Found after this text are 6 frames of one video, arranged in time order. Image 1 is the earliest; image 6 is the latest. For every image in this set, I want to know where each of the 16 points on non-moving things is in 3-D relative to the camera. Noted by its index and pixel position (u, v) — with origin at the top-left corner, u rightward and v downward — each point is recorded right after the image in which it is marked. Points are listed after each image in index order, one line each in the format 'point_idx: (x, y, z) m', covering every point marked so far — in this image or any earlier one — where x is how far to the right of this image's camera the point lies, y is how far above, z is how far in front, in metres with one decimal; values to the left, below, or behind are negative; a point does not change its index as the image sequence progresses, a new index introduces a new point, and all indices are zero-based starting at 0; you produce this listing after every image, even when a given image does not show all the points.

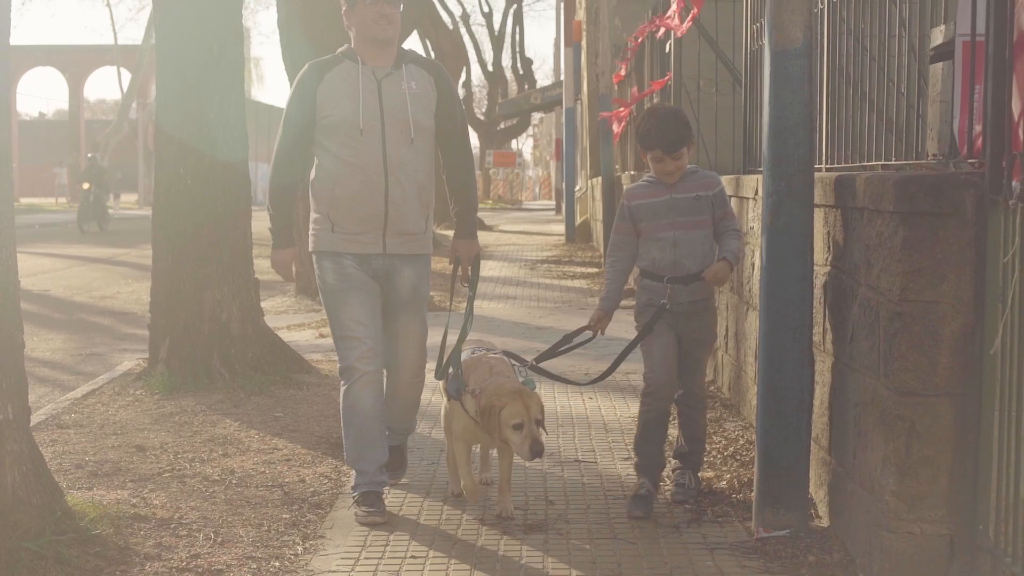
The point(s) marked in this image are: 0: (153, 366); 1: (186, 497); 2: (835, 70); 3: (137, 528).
0: (-2.2, -0.5, +8.0) m
1: (-1.3, -0.8, +5.2) m
2: (+1.4, +0.9, +5.4) m
3: (-1.4, -0.9, +4.7) m
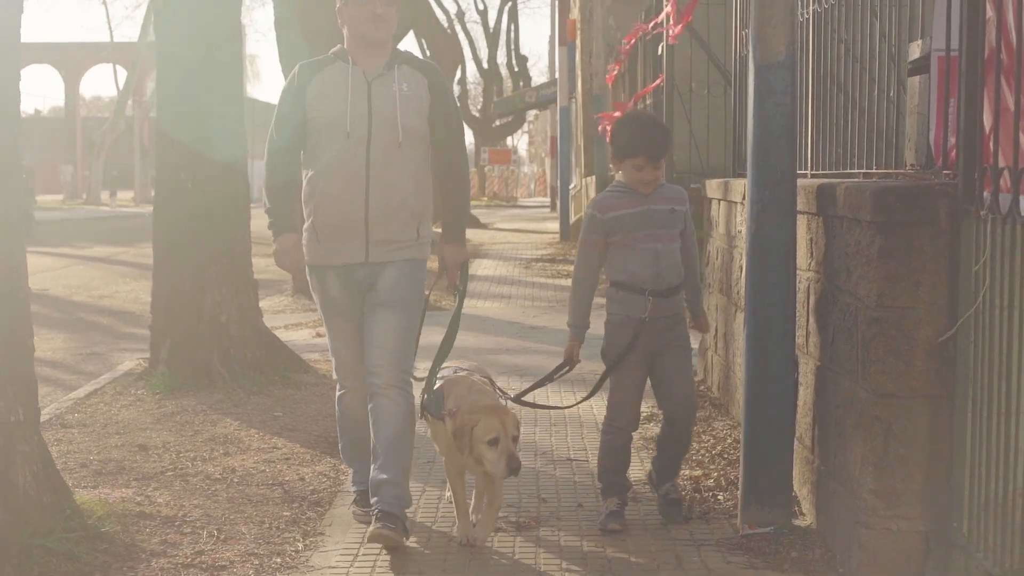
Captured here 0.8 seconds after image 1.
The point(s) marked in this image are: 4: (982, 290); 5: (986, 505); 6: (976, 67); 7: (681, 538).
0: (-2.2, -0.5, +8.1) m
1: (-1.3, -0.9, +5.4) m
2: (+1.3, +0.9, +5.5) m
3: (-1.4, -0.9, +4.8) m
4: (+1.4, 0.0, +3.7) m
5: (+1.4, -0.6, +3.8) m
6: (+1.4, +0.7, +3.8) m
7: (+0.6, -0.9, +4.8) m
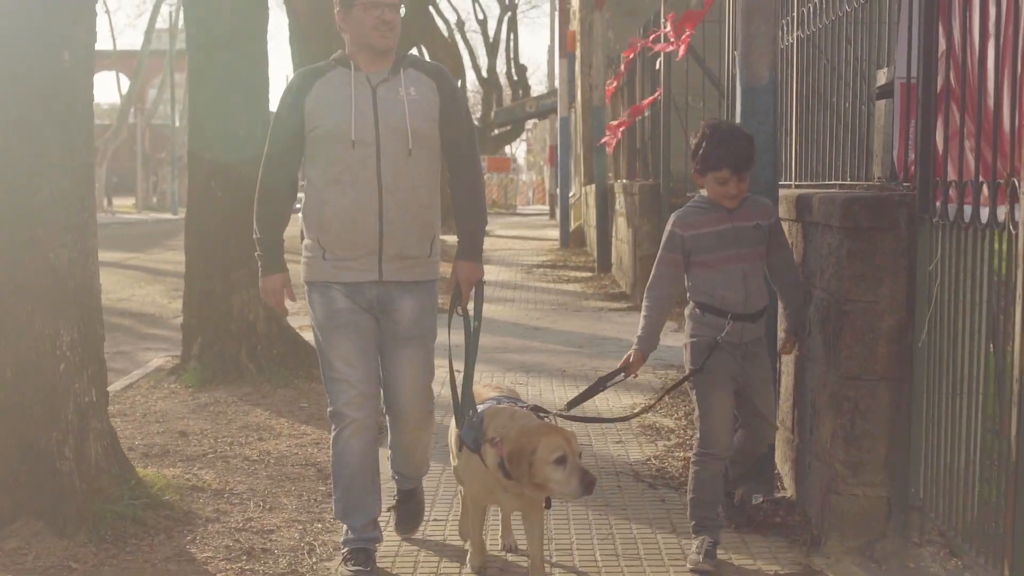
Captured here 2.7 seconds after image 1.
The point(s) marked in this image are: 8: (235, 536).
0: (-2.2, -0.5, +8.7) m
1: (-1.3, -0.9, +6.0) m
2: (+1.4, +0.9, +6.1) m
3: (-1.3, -0.9, +5.4) m
4: (+1.4, 0.0, +4.3) m
5: (+1.4, -0.6, +4.4) m
6: (+1.4, +0.7, +4.4) m
7: (+0.7, -0.9, +5.4) m
8: (-1.1, -0.9, +4.9) m
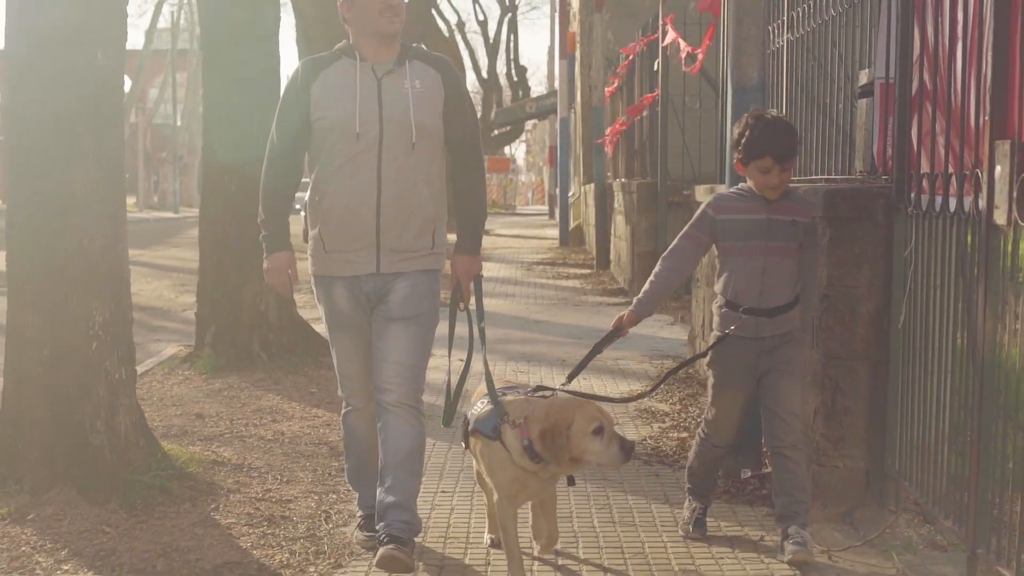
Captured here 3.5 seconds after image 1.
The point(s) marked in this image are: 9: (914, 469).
0: (-2.2, -0.4, +9.0) m
1: (-1.3, -0.8, +6.3) m
2: (+1.4, +1.0, +6.5) m
3: (-1.3, -0.8, +5.8) m
4: (+1.4, +0.1, +4.7) m
5: (+1.5, -0.6, +4.7) m
6: (+1.5, +0.7, +4.8) m
7: (+0.7, -0.9, +5.7) m
8: (-1.0, -0.9, +5.3) m
9: (+1.5, -0.7, +4.7) m
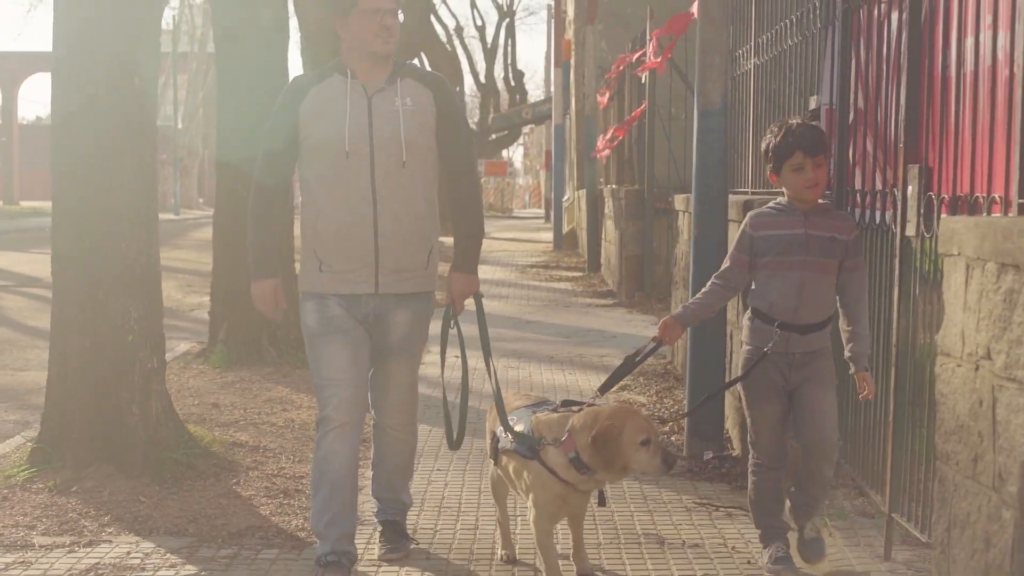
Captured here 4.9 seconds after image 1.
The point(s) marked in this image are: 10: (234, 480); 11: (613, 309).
0: (-2.2, -0.4, +9.7) m
1: (-1.3, -0.8, +7.0) m
2: (+1.3, +1.0, +7.1) m
3: (-1.4, -0.8, +6.4) m
4: (+1.4, 0.0, +5.3) m
5: (+1.4, -0.6, +5.4) m
6: (+1.4, +0.7, +5.5) m
7: (+0.6, -0.9, +6.4) m
8: (-1.1, -0.9, +5.9) m
9: (+1.4, -0.7, +5.4) m
10: (-1.3, -0.9, +5.9) m
11: (+1.1, -0.2, +13.6) m
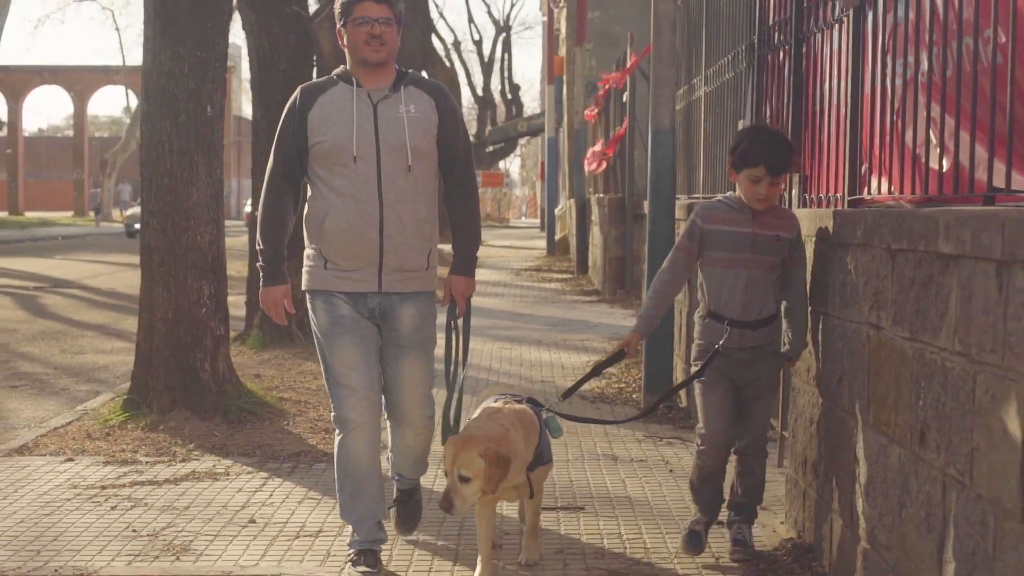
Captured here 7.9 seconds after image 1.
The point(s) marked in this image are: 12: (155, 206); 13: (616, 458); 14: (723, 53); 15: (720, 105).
0: (-2.3, -0.4, +11.3) m
1: (-1.4, -0.7, +8.5) m
2: (+1.3, +1.0, +8.7) m
3: (-1.4, -0.7, +8.0) m
4: (+1.3, +0.2, +7.0) m
5: (+1.3, -0.5, +7.0) m
6: (+1.4, +0.8, +7.1) m
7: (+0.6, -0.8, +8.0) m
8: (-1.2, -0.8, +7.5) m
9: (+1.4, -0.6, +7.0) m
10: (-1.3, -0.8, +7.5) m
11: (+1.0, -0.2, +15.2) m
12: (-2.0, +0.5, +7.4) m
13: (+0.5, -0.9, +6.6) m
14: (+1.4, +1.5, +8.3) m
15: (+1.3, +1.2, +8.4) m
